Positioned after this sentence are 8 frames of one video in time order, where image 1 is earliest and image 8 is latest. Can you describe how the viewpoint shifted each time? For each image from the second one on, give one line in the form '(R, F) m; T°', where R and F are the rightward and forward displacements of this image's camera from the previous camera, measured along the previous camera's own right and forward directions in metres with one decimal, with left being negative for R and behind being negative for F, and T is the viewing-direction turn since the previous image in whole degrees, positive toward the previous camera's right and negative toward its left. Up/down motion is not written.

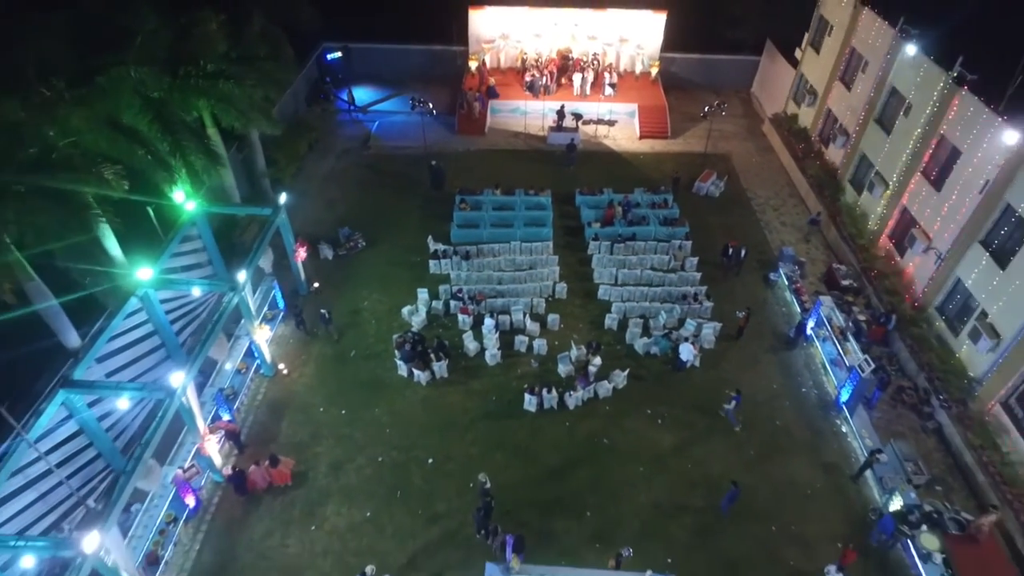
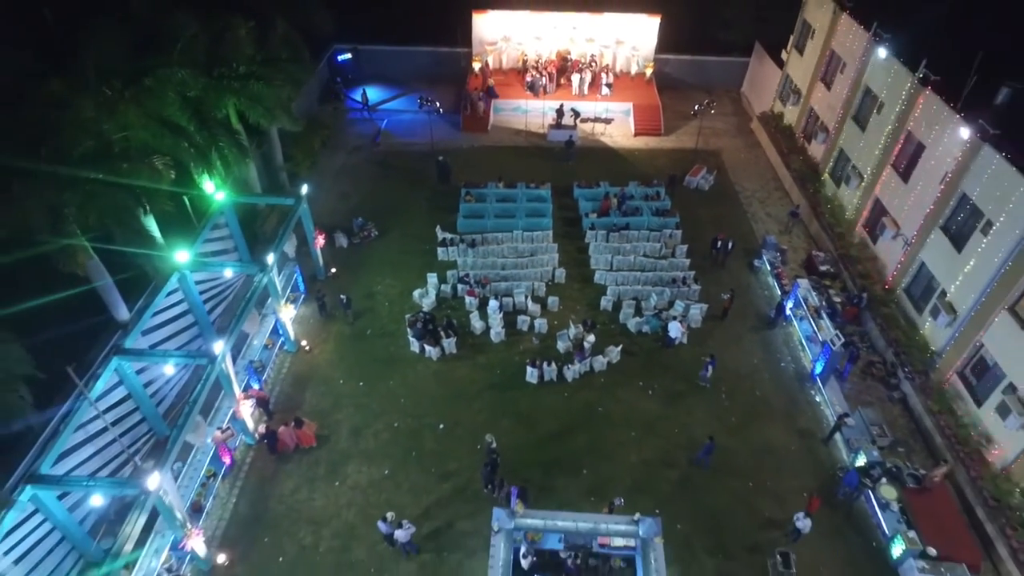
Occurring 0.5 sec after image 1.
(-0.2, -2.1) m; 0°
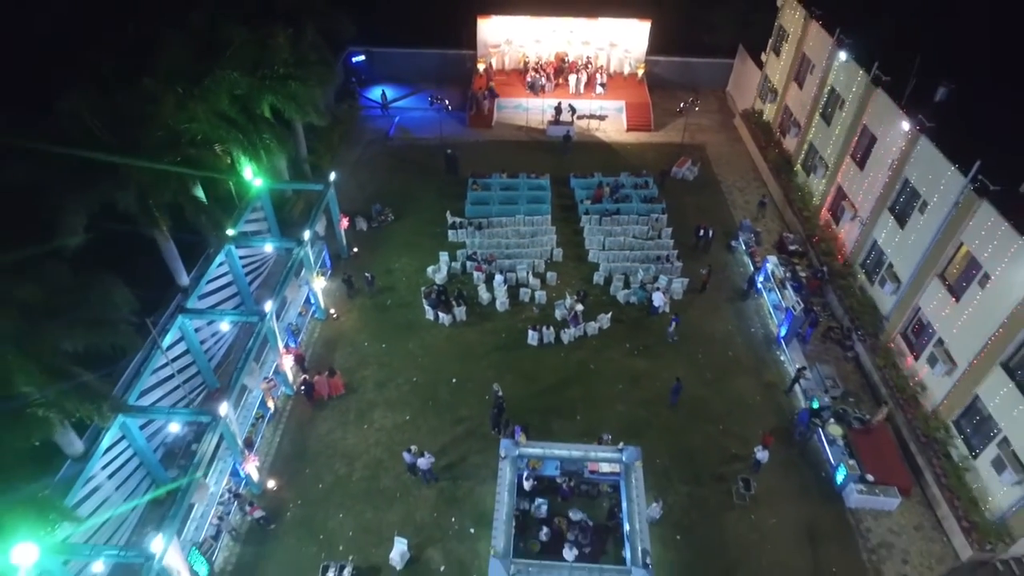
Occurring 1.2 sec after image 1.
(-0.2, -3.5) m; 0°
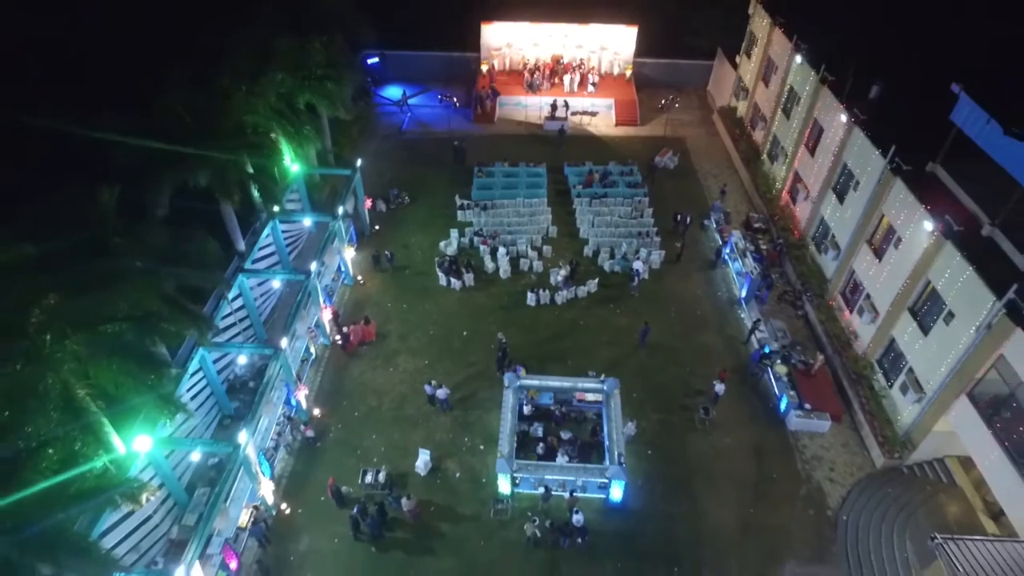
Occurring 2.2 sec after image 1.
(-0.1, -4.8) m; 0°
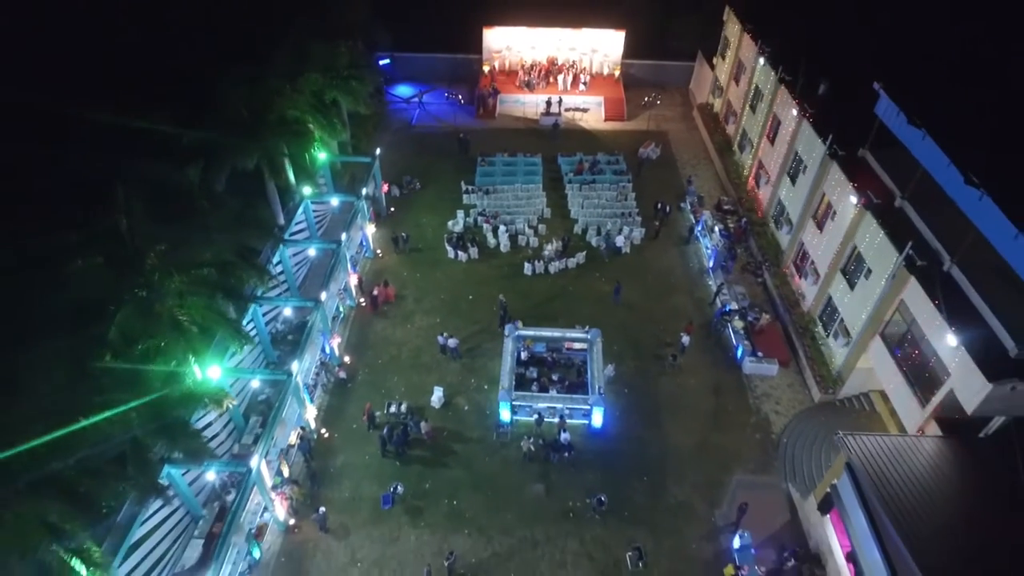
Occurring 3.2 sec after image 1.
(0.0, -5.1) m; 0°
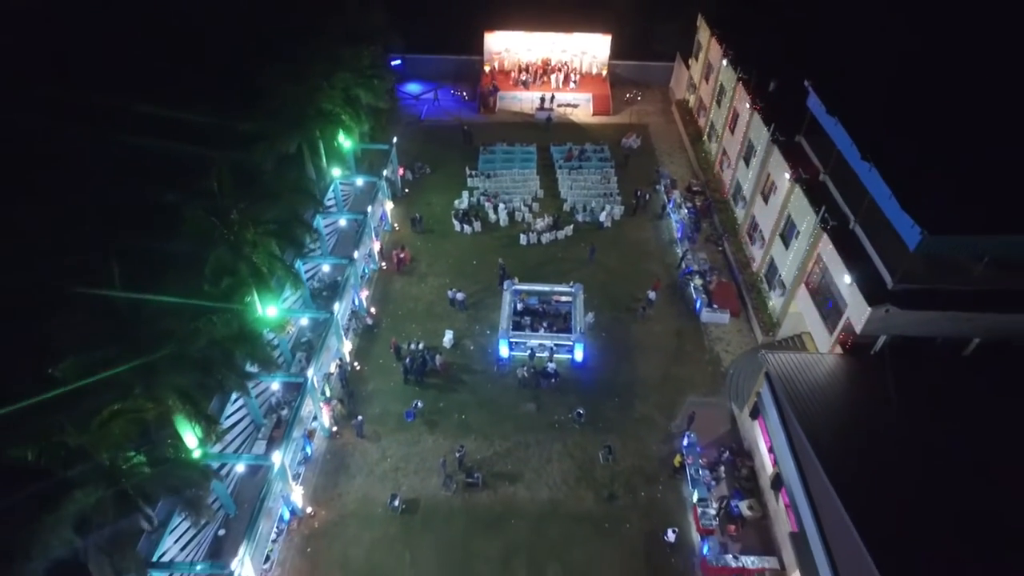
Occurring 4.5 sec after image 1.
(+0.1, -6.5) m; 0°
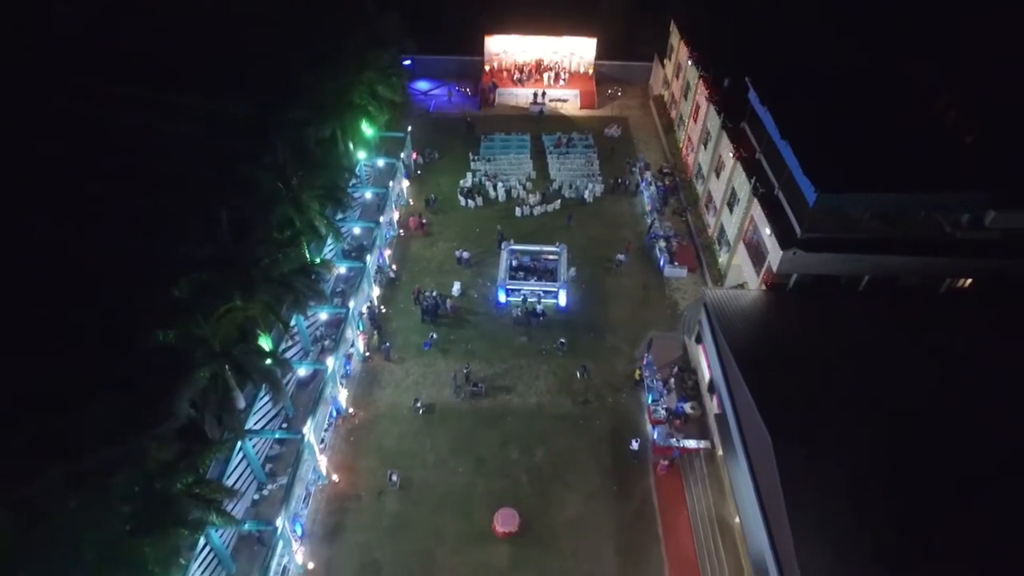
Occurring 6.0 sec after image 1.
(+0.2, -8.2) m; 0°
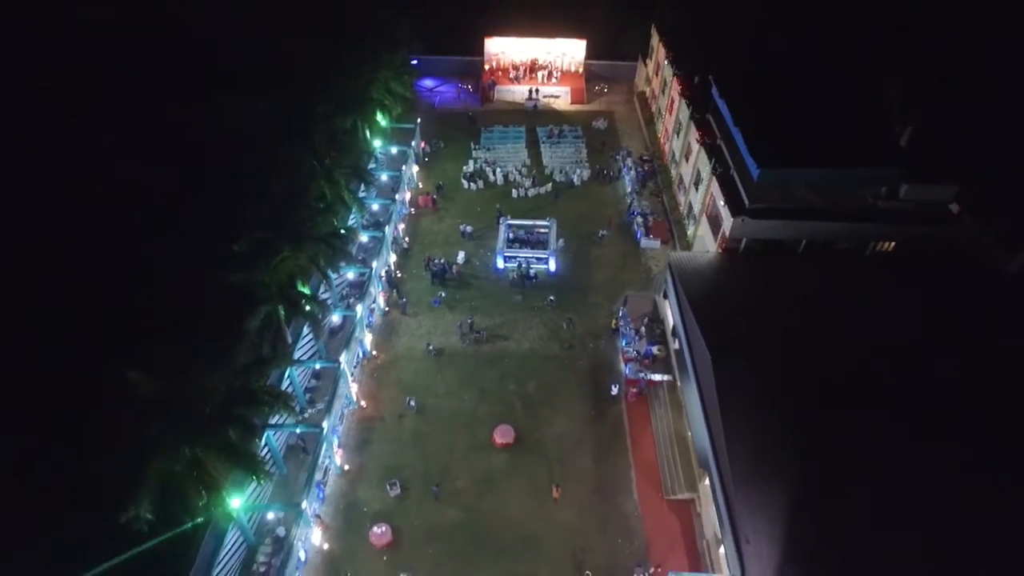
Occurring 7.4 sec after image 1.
(+0.2, -7.2) m; 0°
